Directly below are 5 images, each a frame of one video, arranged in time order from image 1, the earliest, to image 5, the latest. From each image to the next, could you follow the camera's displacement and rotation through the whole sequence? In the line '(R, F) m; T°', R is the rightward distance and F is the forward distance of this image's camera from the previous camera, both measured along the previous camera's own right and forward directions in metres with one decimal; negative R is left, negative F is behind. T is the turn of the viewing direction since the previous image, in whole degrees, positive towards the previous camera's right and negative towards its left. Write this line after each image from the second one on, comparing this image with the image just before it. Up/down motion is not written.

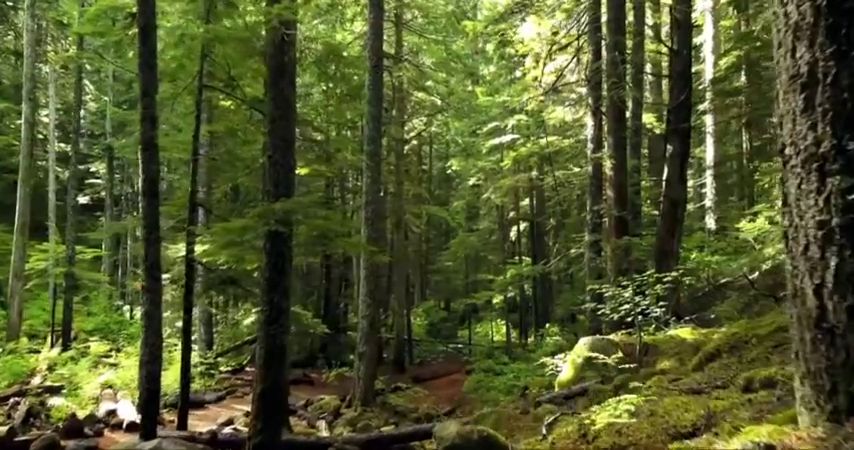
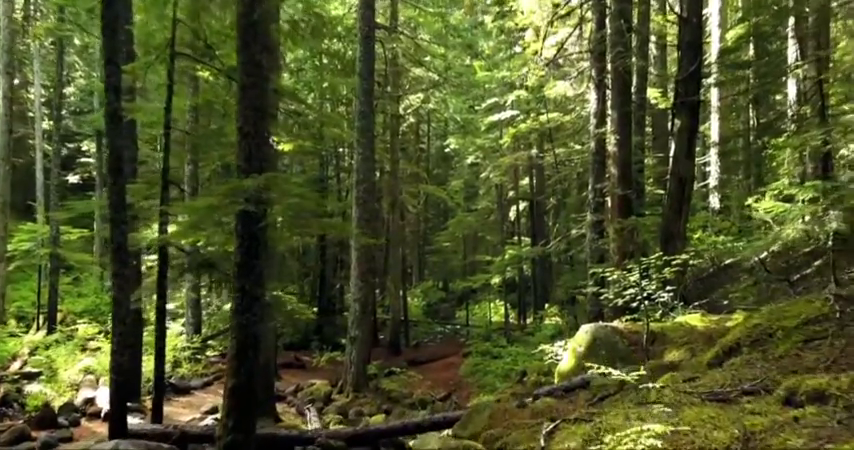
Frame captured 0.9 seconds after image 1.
(+0.1, +0.7) m; 0°
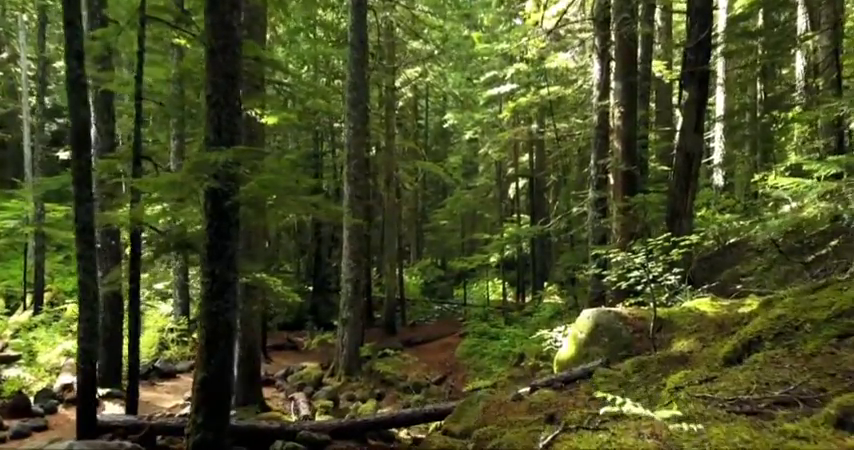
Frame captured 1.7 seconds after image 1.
(+0.1, +0.6) m; 0°
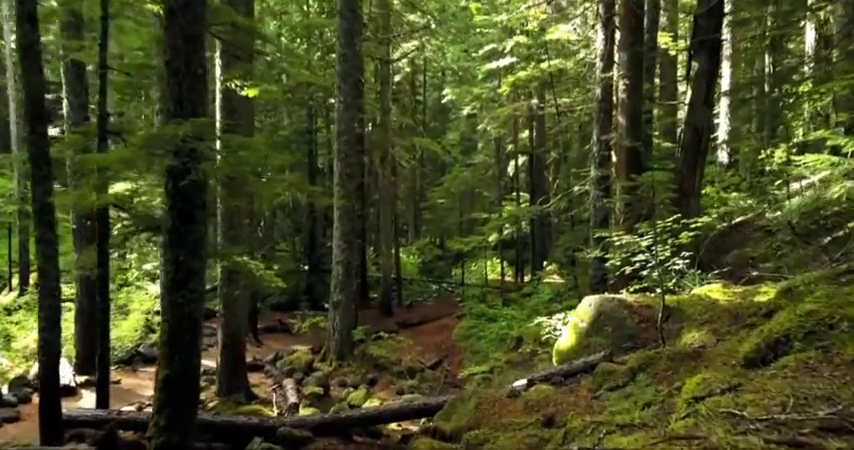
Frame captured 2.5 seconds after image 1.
(+0.1, +0.6) m; 0°
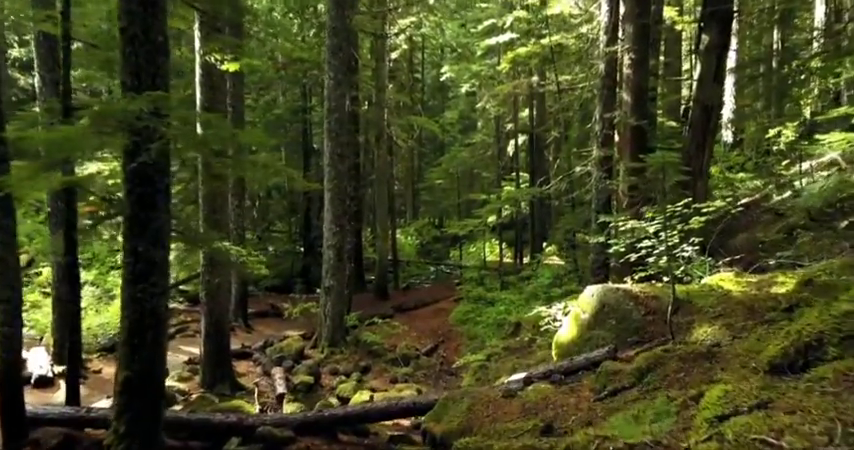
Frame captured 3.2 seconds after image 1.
(+0.1, +0.6) m; 0°
